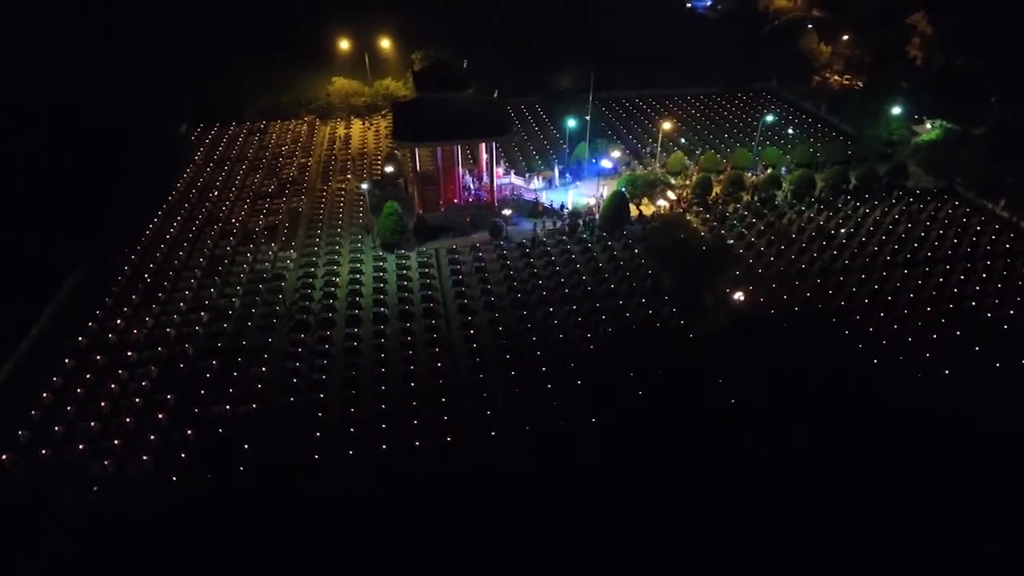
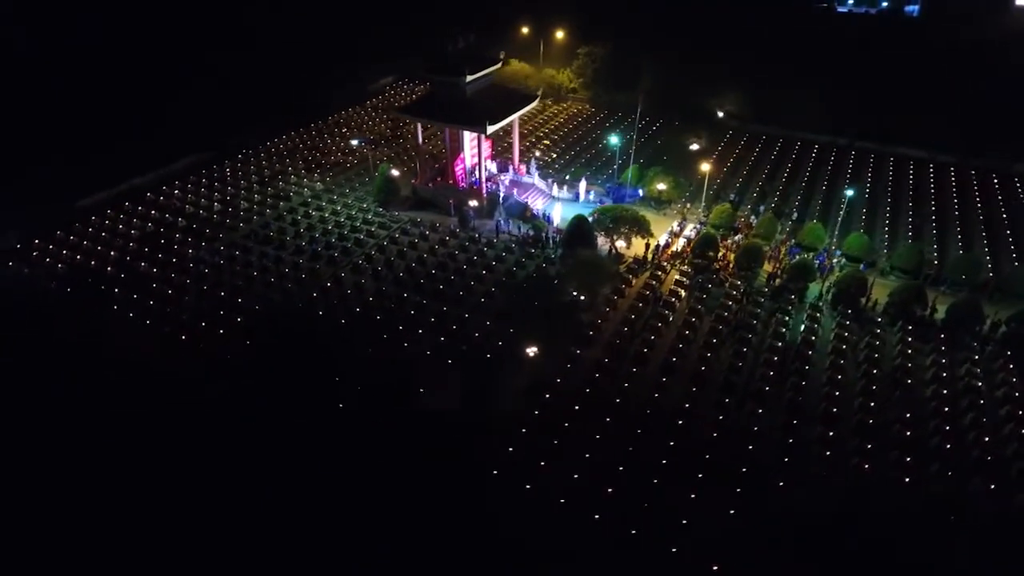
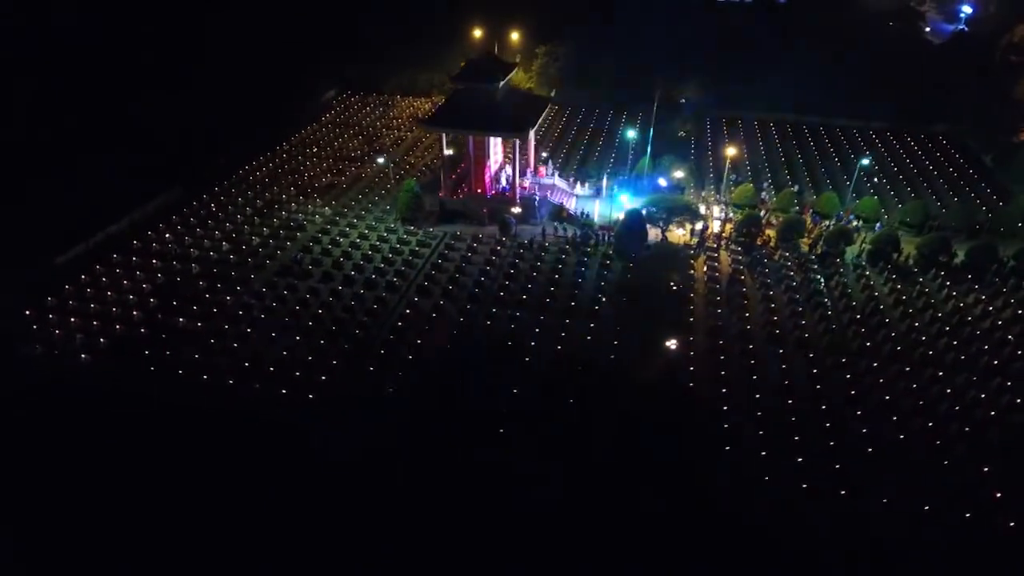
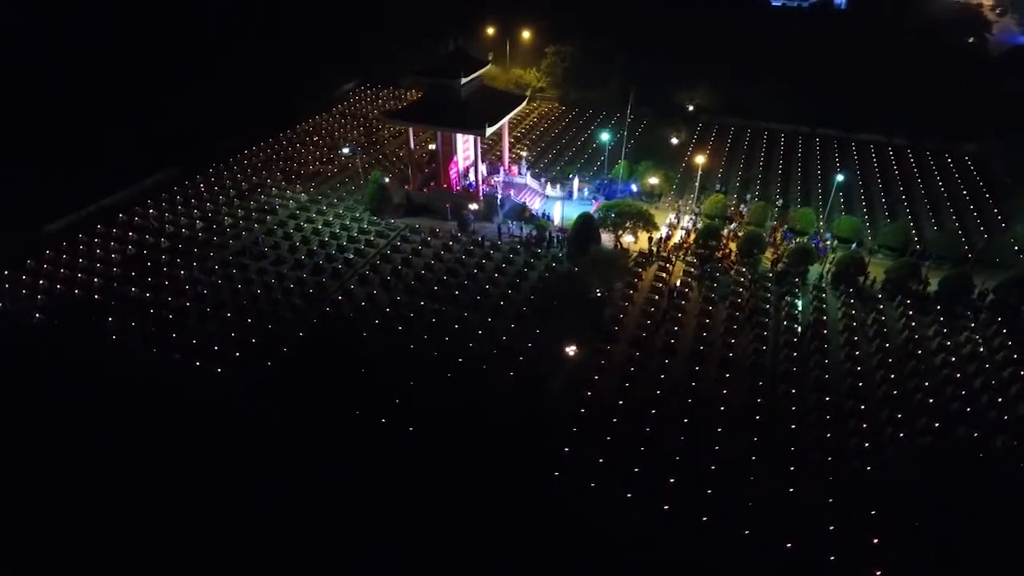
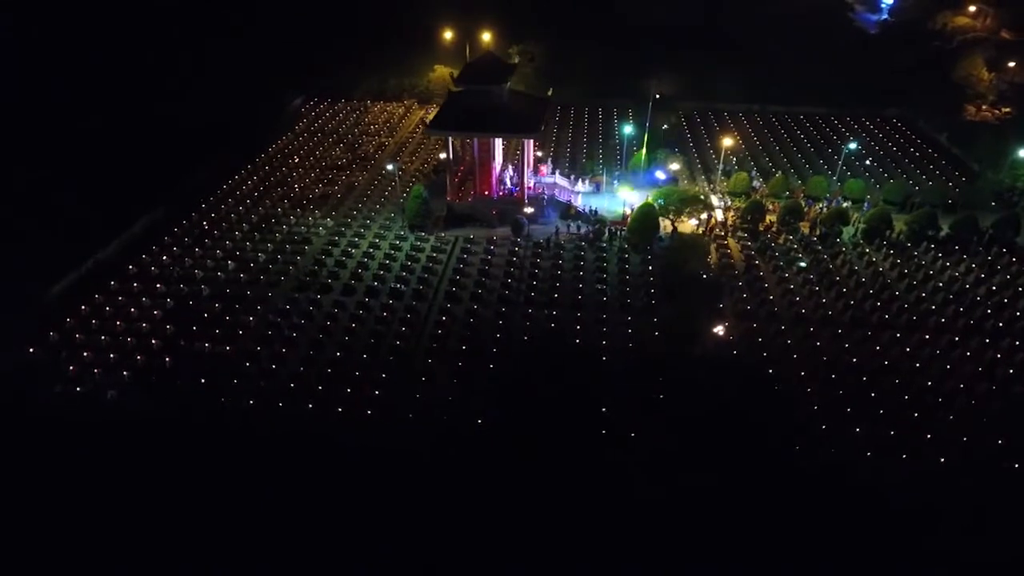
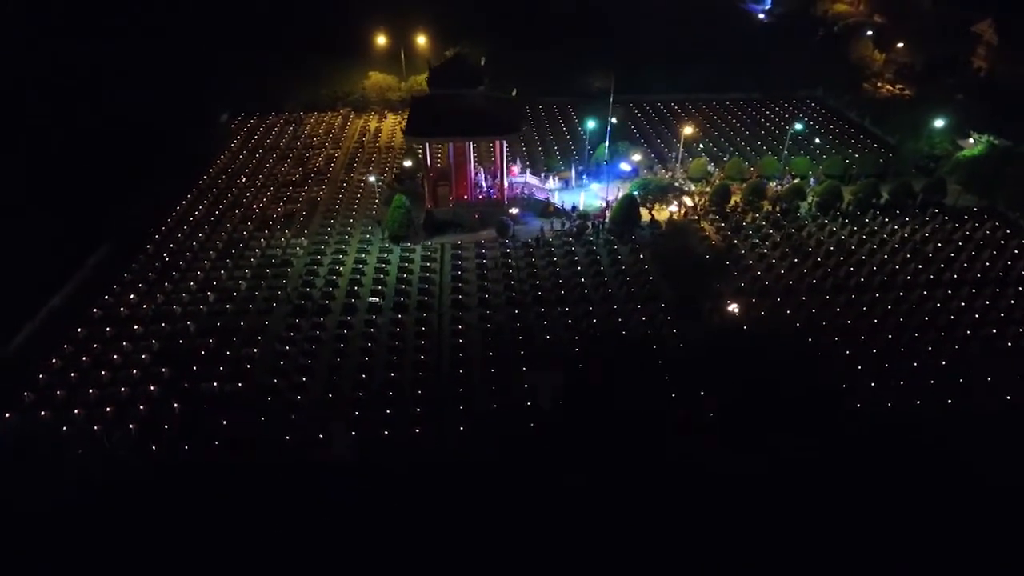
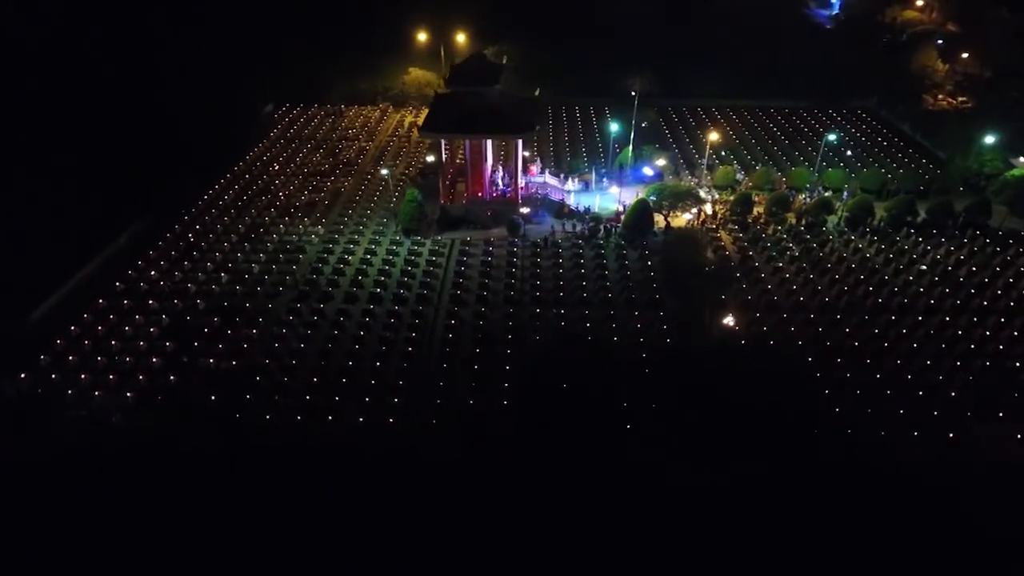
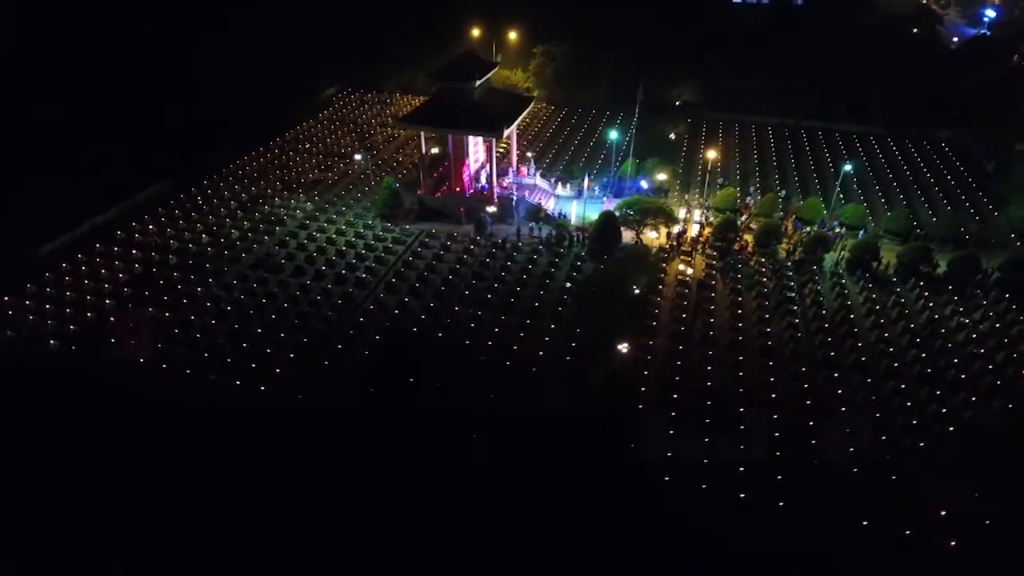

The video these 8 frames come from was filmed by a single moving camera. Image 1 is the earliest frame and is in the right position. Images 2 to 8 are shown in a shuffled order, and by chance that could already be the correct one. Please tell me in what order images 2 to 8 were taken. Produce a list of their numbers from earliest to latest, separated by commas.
6, 7, 5, 3, 8, 4, 2
